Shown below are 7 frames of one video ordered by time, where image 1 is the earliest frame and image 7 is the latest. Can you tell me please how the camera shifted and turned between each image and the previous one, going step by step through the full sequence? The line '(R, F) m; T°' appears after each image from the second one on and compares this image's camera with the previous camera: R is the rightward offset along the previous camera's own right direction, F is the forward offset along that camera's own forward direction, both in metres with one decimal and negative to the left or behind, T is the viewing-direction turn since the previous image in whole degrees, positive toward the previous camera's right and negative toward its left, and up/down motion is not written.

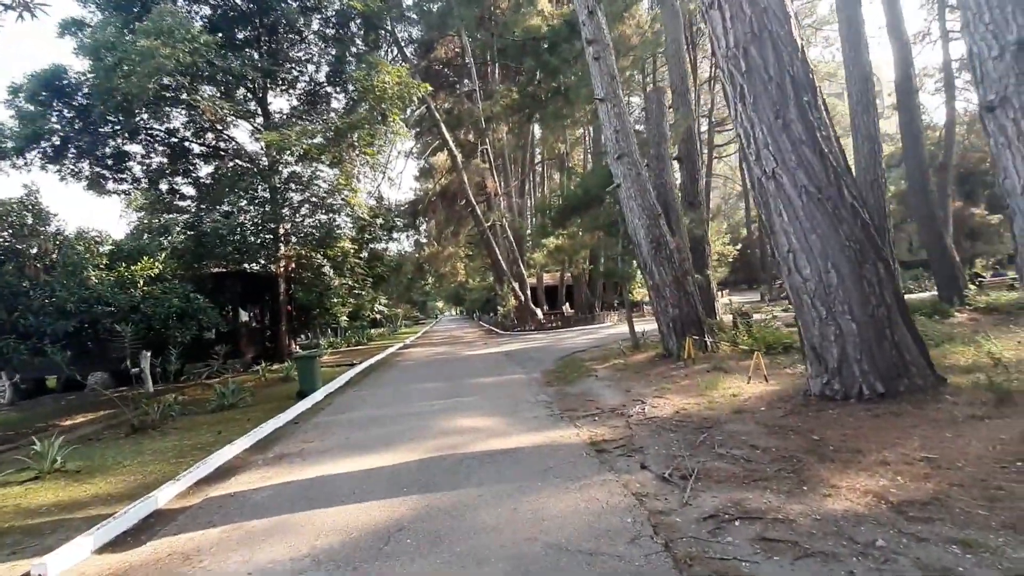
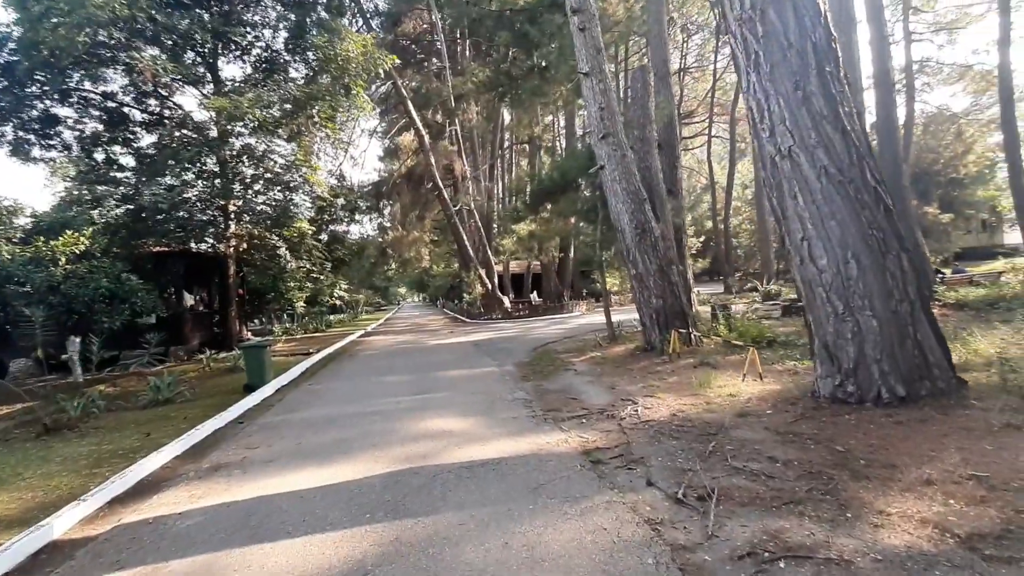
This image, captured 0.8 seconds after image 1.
(-0.2, +0.9) m; +4°
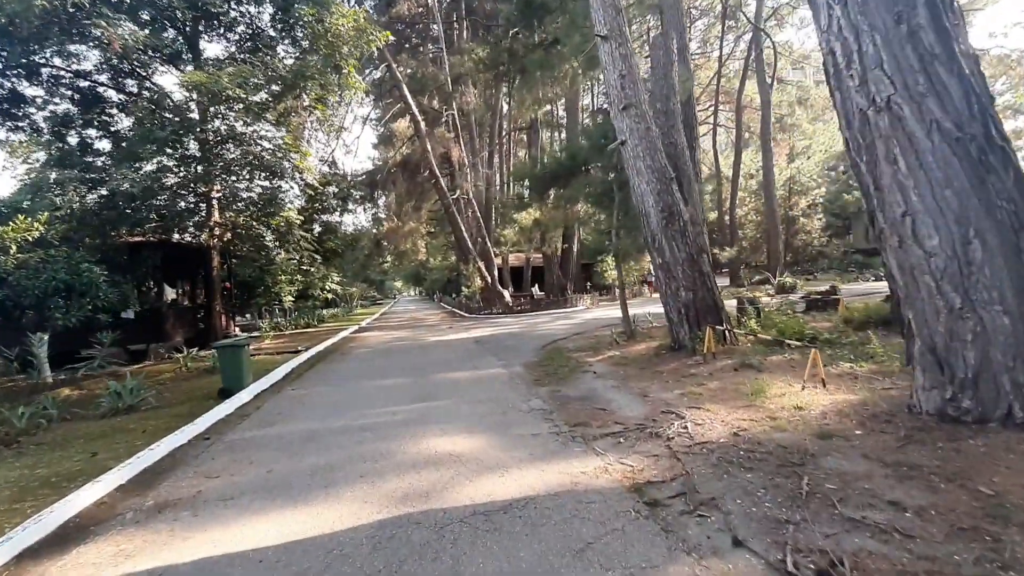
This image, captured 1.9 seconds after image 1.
(-0.3, +1.2) m; 0°
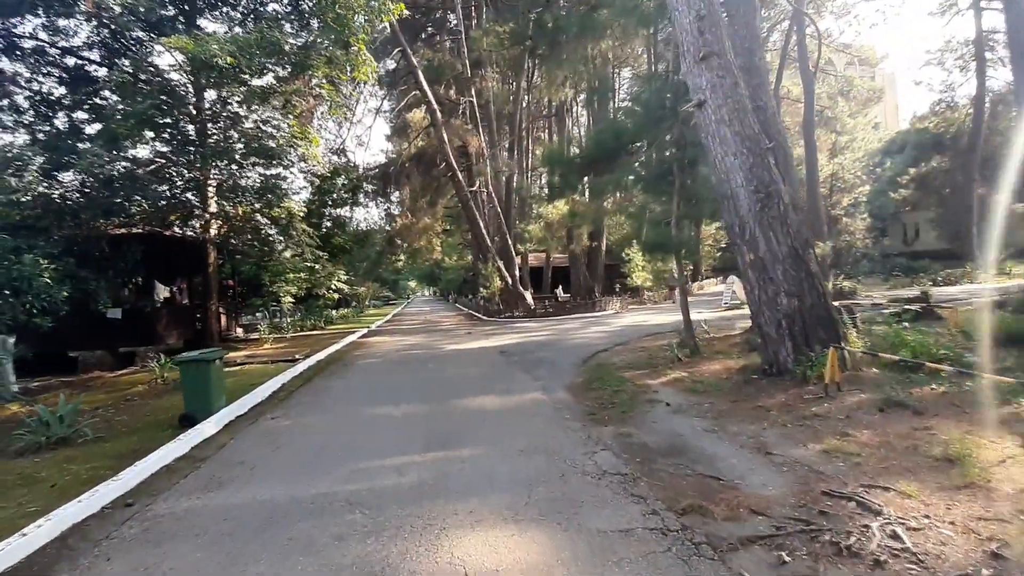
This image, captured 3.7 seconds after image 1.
(-0.4, +2.2) m; -1°
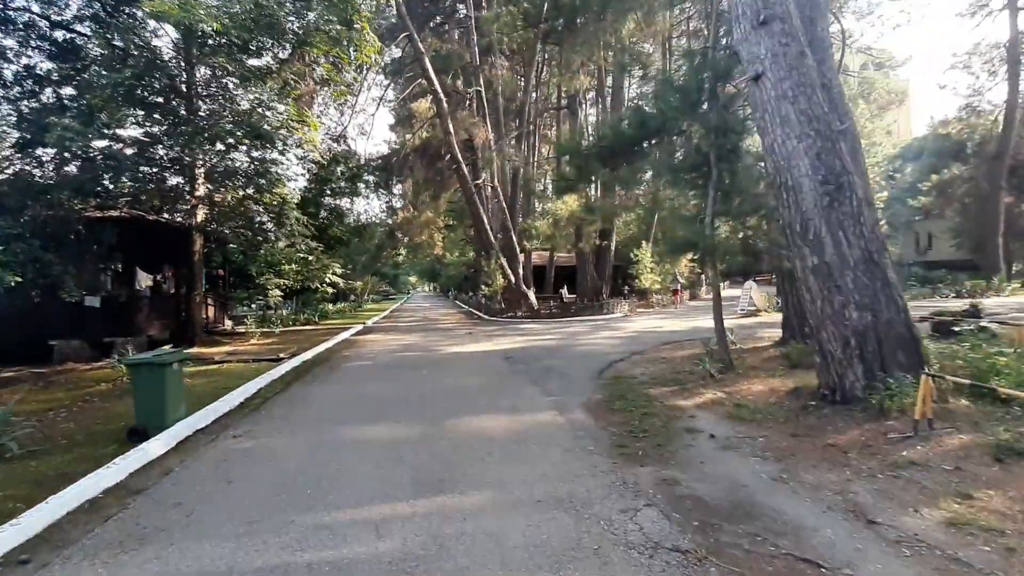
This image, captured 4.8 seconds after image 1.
(-0.2, +1.2) m; 0°
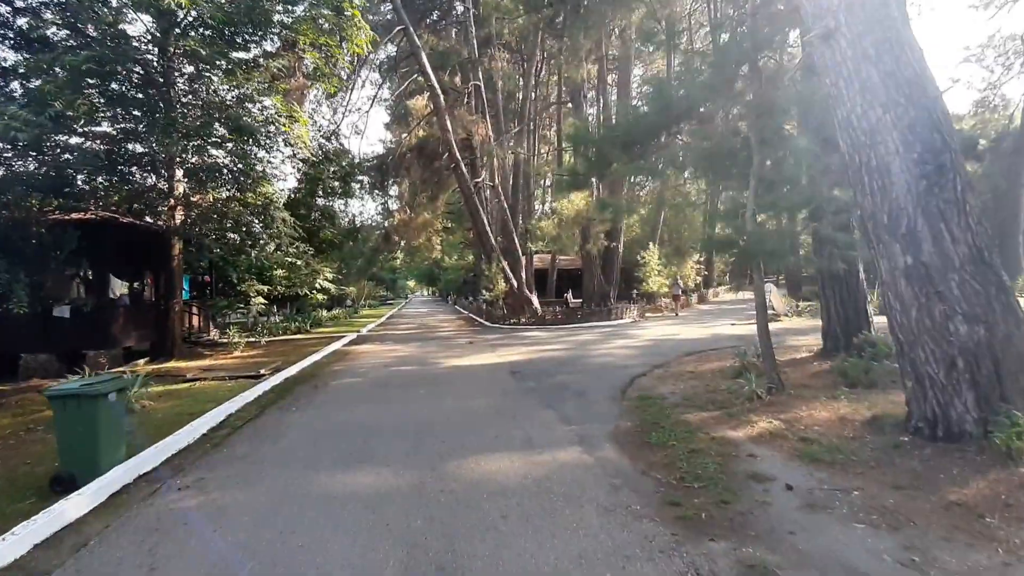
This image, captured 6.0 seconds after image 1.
(-0.2, +1.2) m; 0°
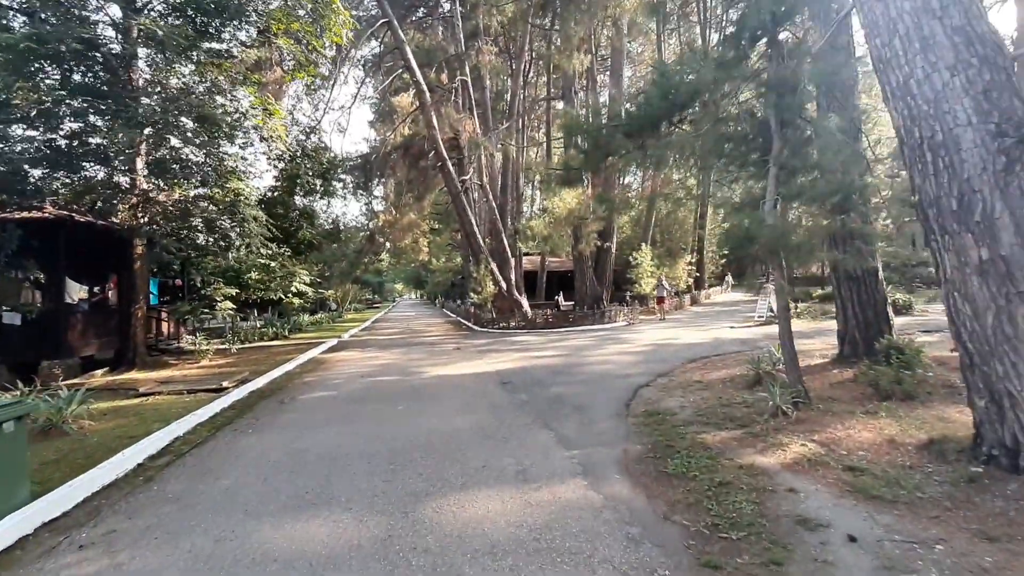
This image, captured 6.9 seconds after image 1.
(0.0, +0.9) m; +1°
